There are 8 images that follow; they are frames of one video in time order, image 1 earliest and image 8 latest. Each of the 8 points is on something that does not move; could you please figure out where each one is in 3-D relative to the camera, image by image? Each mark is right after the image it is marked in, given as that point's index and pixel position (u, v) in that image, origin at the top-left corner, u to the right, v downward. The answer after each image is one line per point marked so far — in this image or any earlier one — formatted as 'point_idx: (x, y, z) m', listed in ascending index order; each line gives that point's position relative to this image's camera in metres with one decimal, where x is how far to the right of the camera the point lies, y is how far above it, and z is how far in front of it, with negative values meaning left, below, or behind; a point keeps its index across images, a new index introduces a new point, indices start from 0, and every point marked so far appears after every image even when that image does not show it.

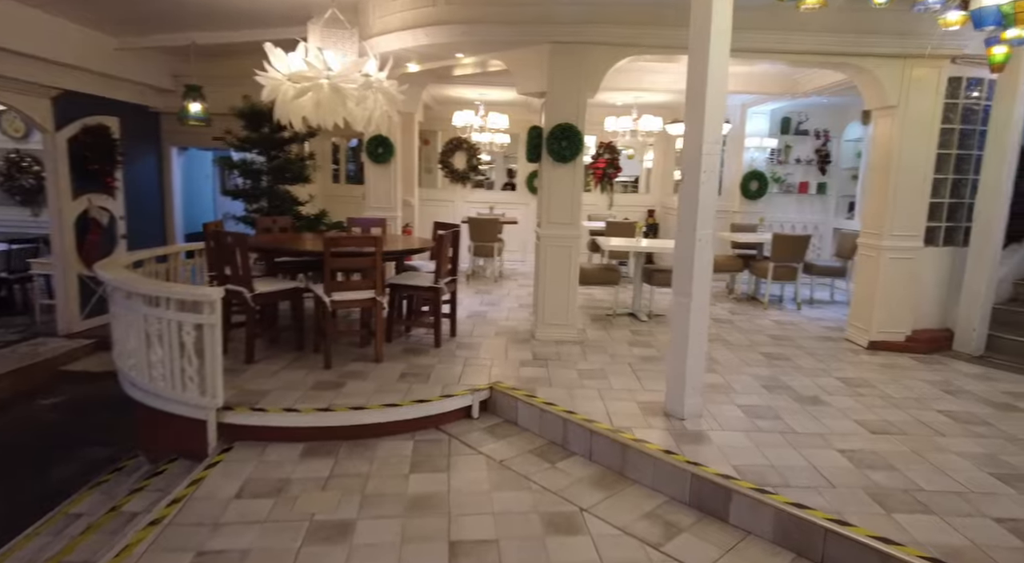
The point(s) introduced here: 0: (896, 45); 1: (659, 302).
0: (+3.1, +1.9, +5.0) m
1: (+1.6, -0.2, +6.9) m
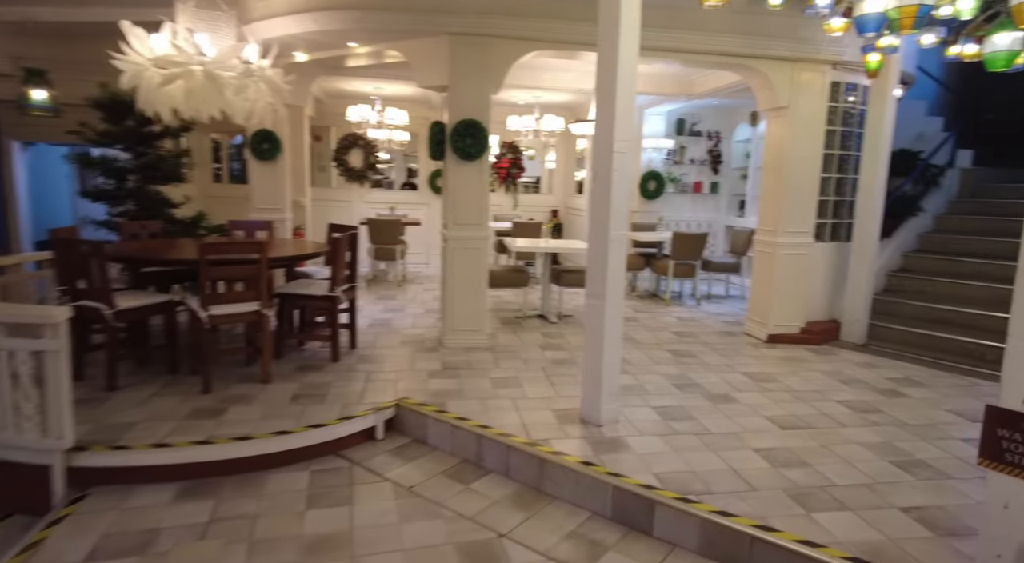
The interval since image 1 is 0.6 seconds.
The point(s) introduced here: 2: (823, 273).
0: (+2.3, +1.9, +5.1) m
1: (+0.6, -0.2, +6.8) m
2: (+2.9, +0.1, +5.8) m
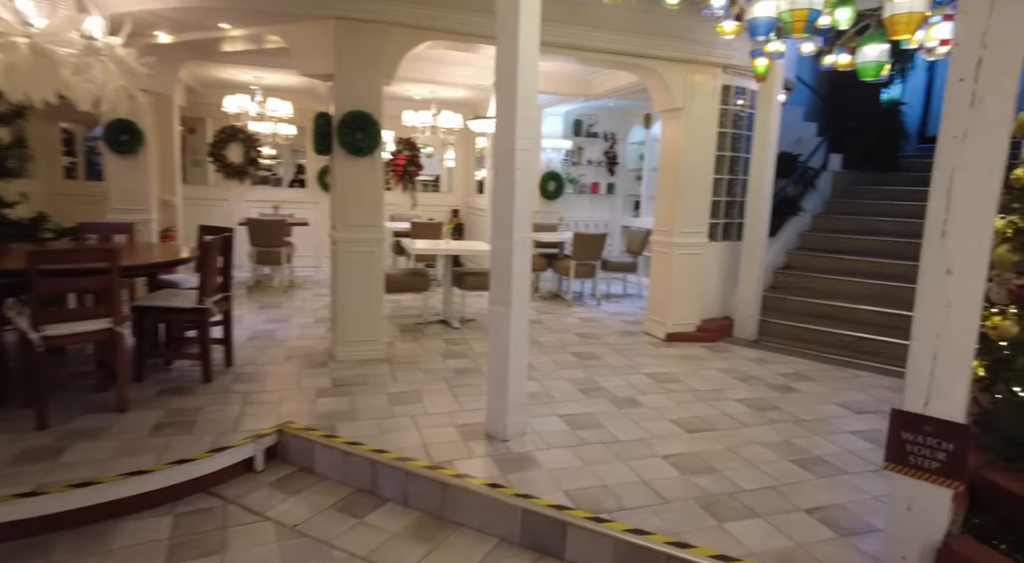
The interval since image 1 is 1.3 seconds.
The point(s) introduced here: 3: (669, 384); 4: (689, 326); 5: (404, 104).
0: (+1.4, +1.9, +5.2) m
1: (-0.5, -0.3, +6.6) m
2: (+2.0, +0.1, +5.9) m
3: (+1.1, -0.7, +4.4) m
4: (+1.7, -0.4, +5.7) m
5: (-1.6, +2.6, +9.0) m
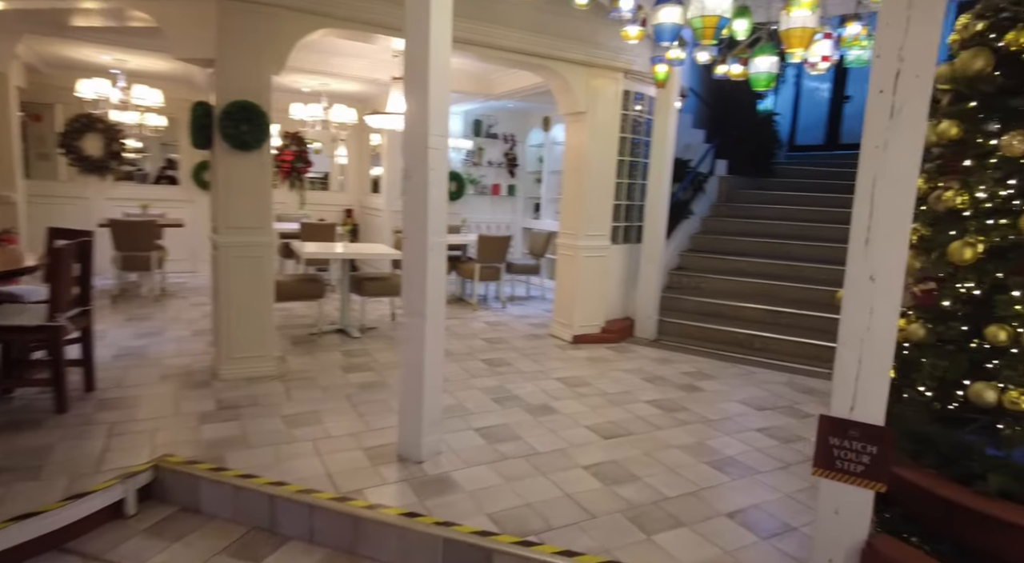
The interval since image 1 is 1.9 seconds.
0: (+0.6, +1.9, +5.2) m
1: (-1.5, -0.3, +6.2) m
2: (+1.1, +0.1, +6.0) m
3: (+0.5, -0.8, +4.4) m
4: (+0.8, -0.4, +5.8) m
5: (-3.0, +2.5, +8.4) m
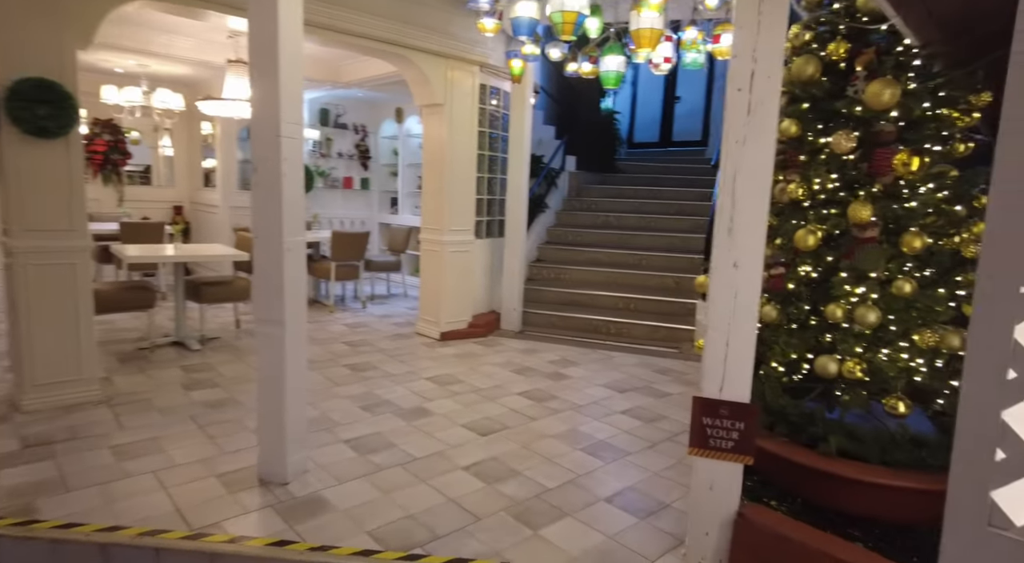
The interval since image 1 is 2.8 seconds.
0: (-0.6, +2.0, +5.1) m
1: (-2.8, -0.4, +5.6) m
2: (-0.3, +0.1, +6.0) m
3: (-0.4, -0.7, +4.3) m
4: (-0.5, -0.4, +5.7) m
5: (-4.9, +2.4, +7.3) m
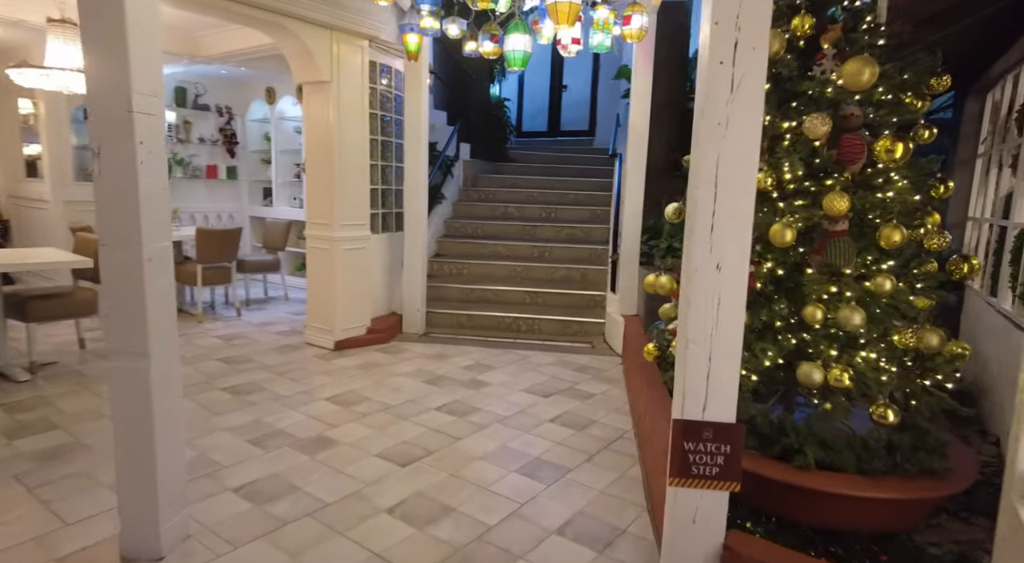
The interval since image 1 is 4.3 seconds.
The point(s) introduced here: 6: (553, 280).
0: (-1.4, +1.9, +4.4) m
1: (-3.5, -0.5, +4.6) m
2: (-1.2, +0.1, +5.4) m
3: (-0.9, -0.8, +3.7) m
4: (-1.3, -0.4, +5.1) m
5: (-6.1, +2.3, +5.8) m
6: (+0.4, 0.0, +6.2) m
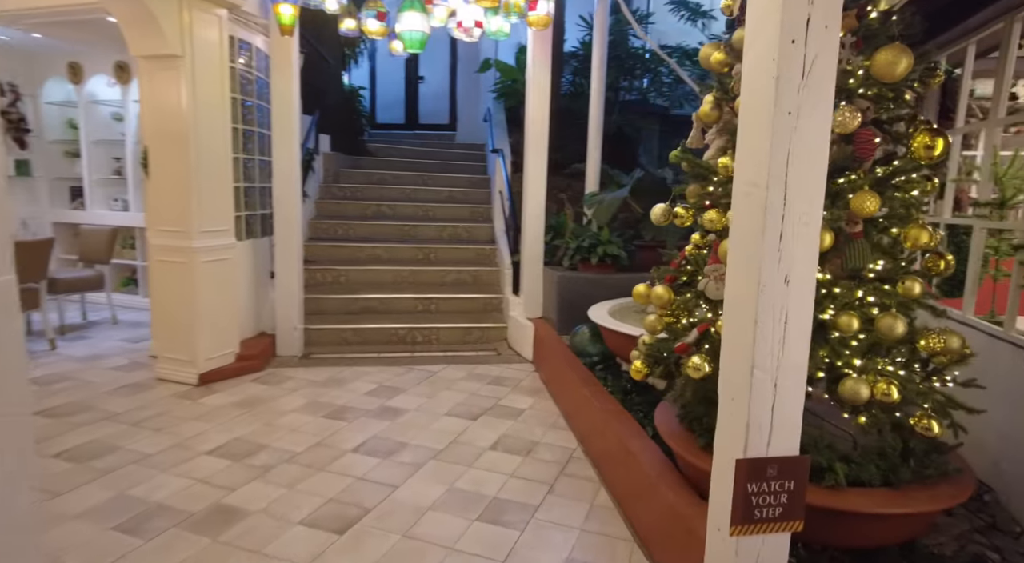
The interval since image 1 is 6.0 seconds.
0: (-2.0, +1.8, +3.5) m
1: (-4.0, -0.7, +3.2) m
2: (-2.0, 0.0, +4.6) m
3: (-1.3, -0.9, +3.0) m
4: (-2.0, -0.5, +4.3) m
5: (-6.9, +1.9, +3.6) m
6: (-0.6, 0.0, +5.7) m
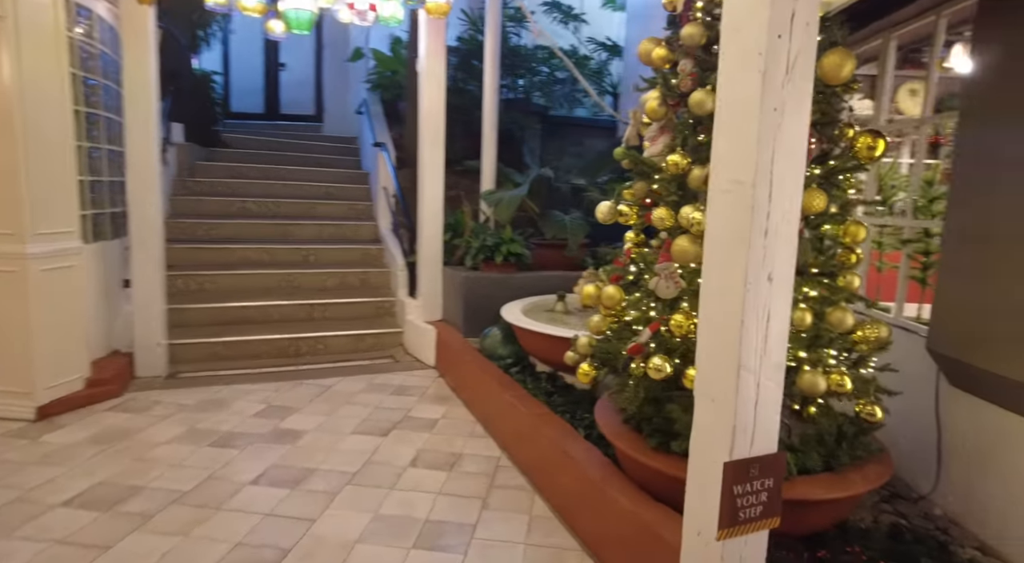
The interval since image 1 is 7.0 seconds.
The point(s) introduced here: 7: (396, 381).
0: (-2.5, +1.7, +2.8) m
1: (-4.3, -0.8, +2.0) m
2: (-2.7, -0.1, +3.9) m
3: (-1.6, -0.9, +2.5) m
4: (-2.6, -0.6, +3.6) m
5: (-7.3, +1.7, +1.8) m
6: (-1.6, -0.1, +5.3) m
7: (-0.8, -0.7, +4.2) m
